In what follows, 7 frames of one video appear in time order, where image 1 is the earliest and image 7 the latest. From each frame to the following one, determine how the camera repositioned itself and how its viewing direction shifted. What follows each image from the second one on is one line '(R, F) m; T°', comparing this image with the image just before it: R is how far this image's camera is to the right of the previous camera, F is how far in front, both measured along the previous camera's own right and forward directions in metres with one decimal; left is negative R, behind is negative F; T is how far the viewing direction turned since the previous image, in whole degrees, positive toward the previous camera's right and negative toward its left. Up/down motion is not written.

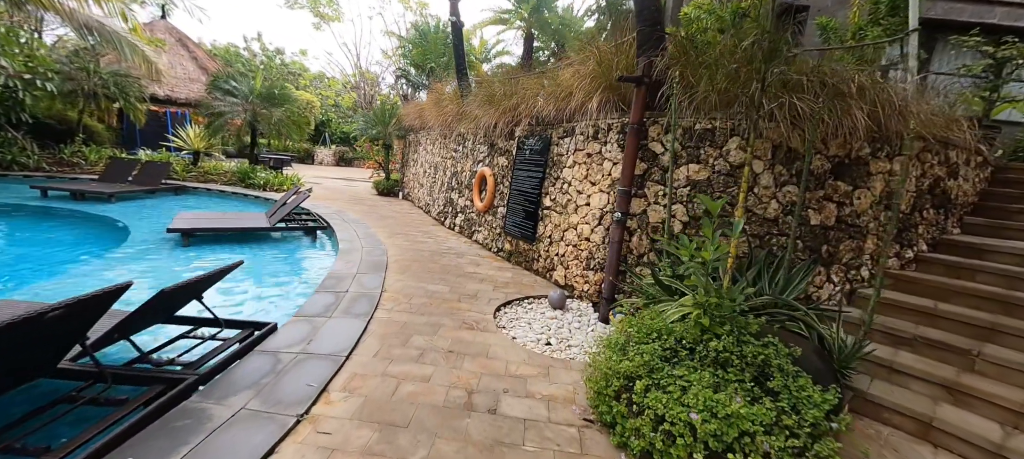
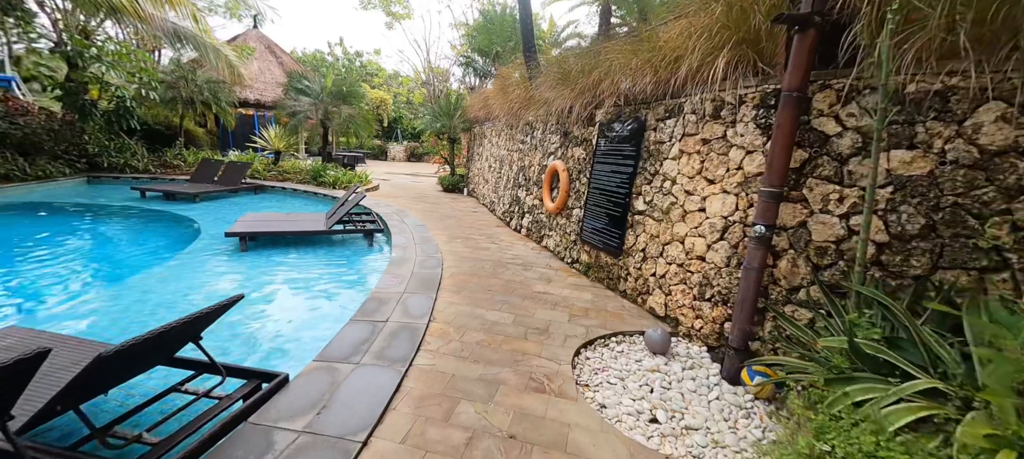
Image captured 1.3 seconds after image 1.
(-0.1, +1.0) m; -10°
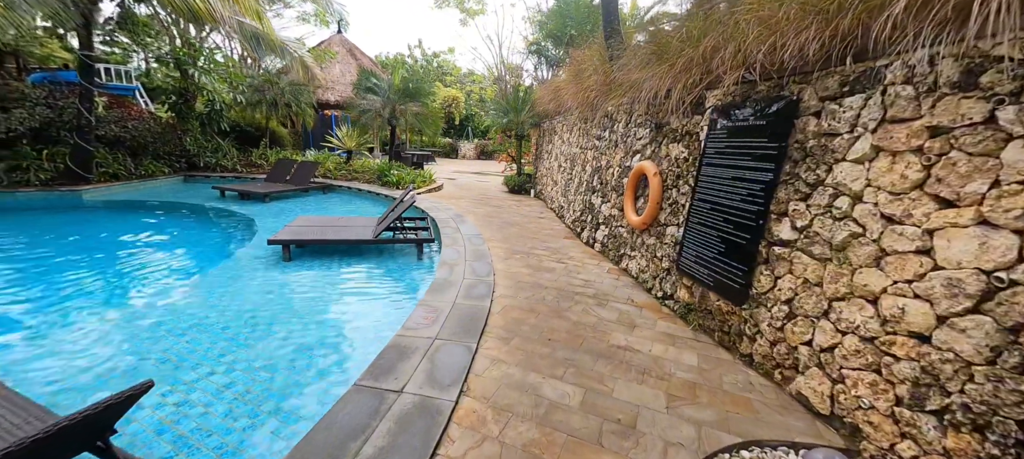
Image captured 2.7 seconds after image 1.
(0.0, +1.0) m; -10°
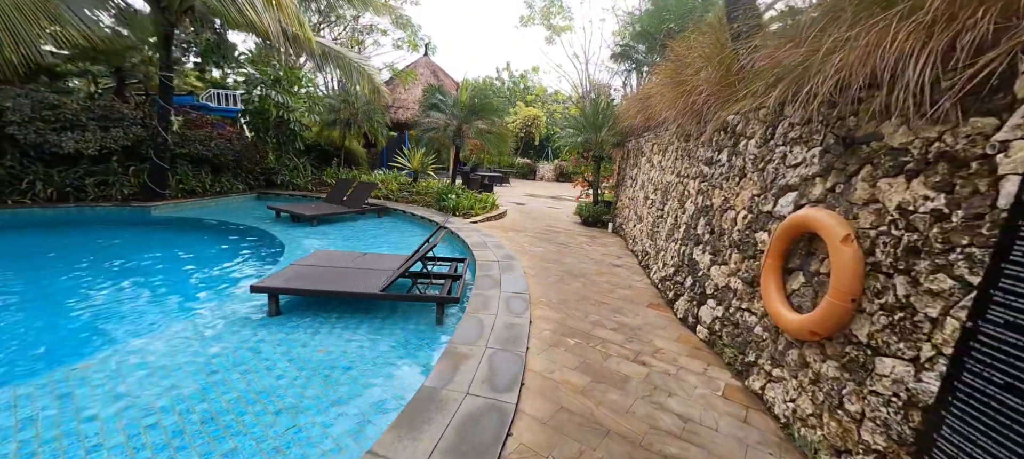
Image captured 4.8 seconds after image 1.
(+0.2, +1.7) m; -12°
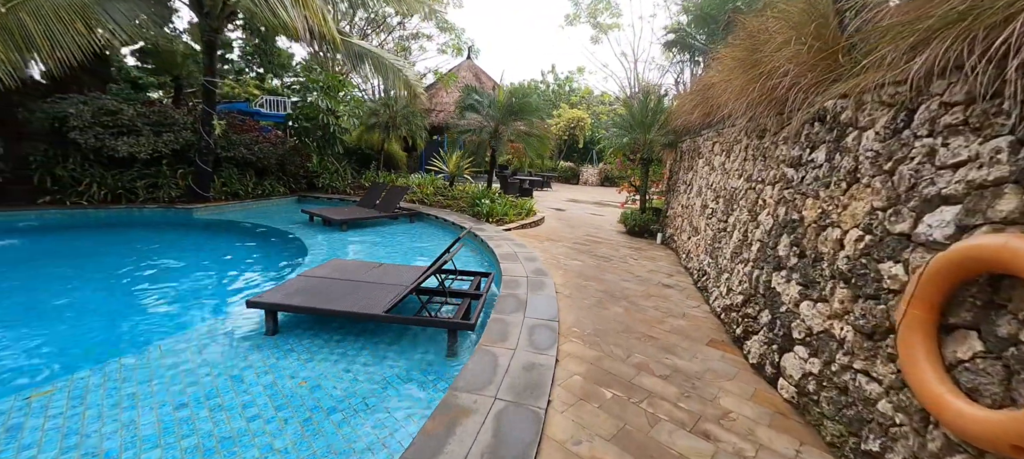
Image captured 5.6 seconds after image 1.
(+0.1, +0.7) m; -6°
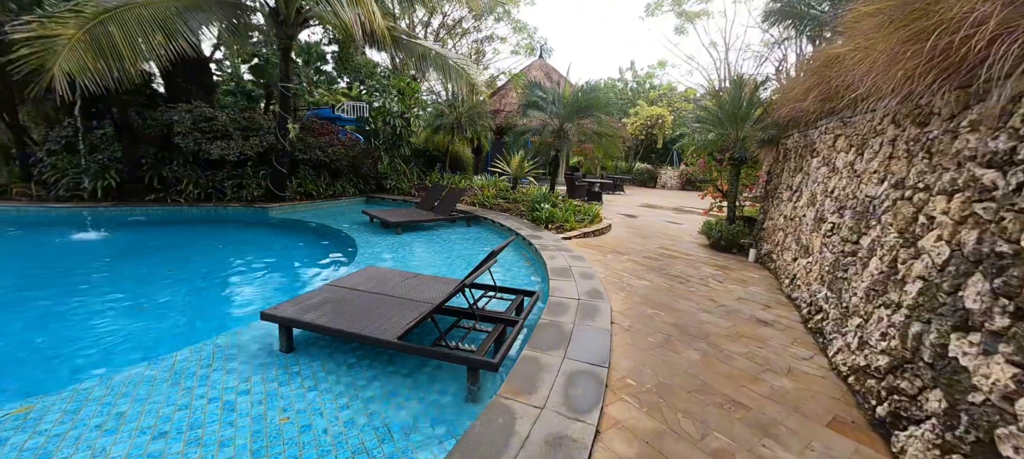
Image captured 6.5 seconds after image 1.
(+0.2, +0.7) m; -11°
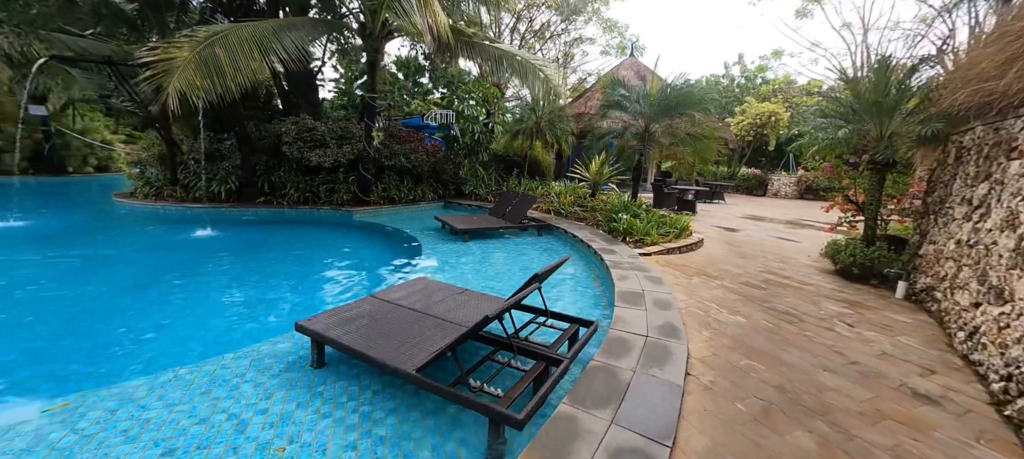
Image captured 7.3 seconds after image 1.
(+0.3, +0.6) m; -13°
